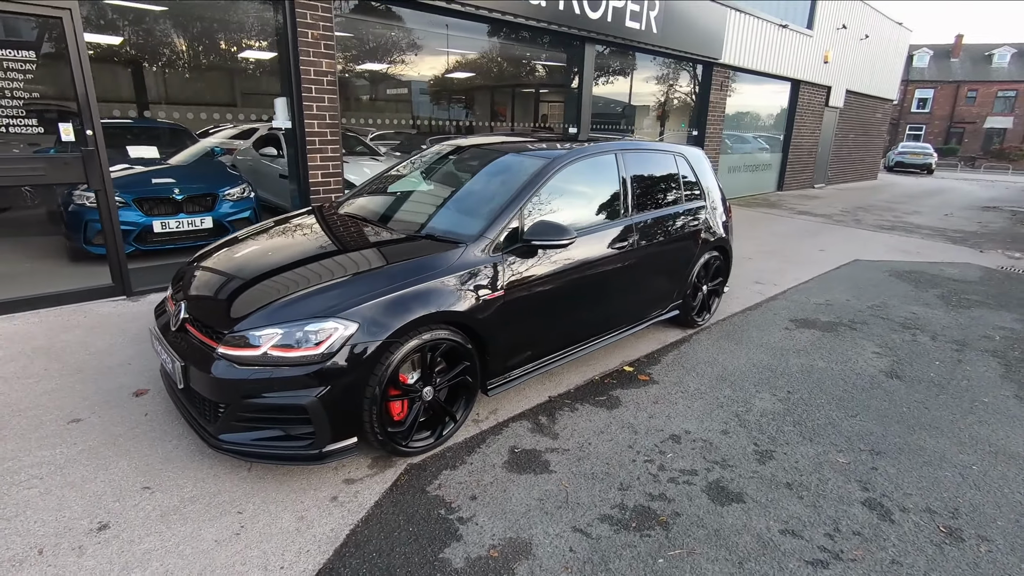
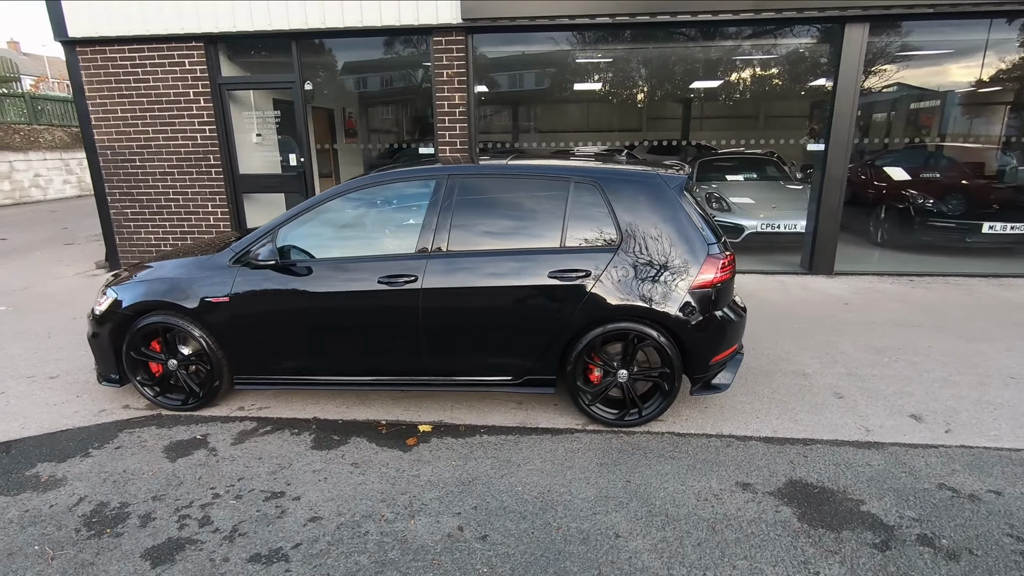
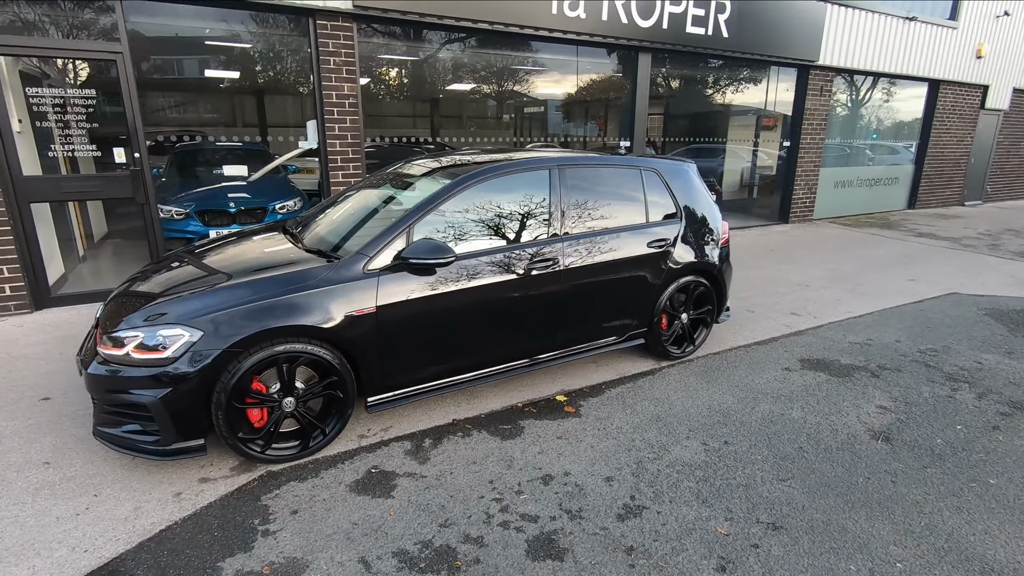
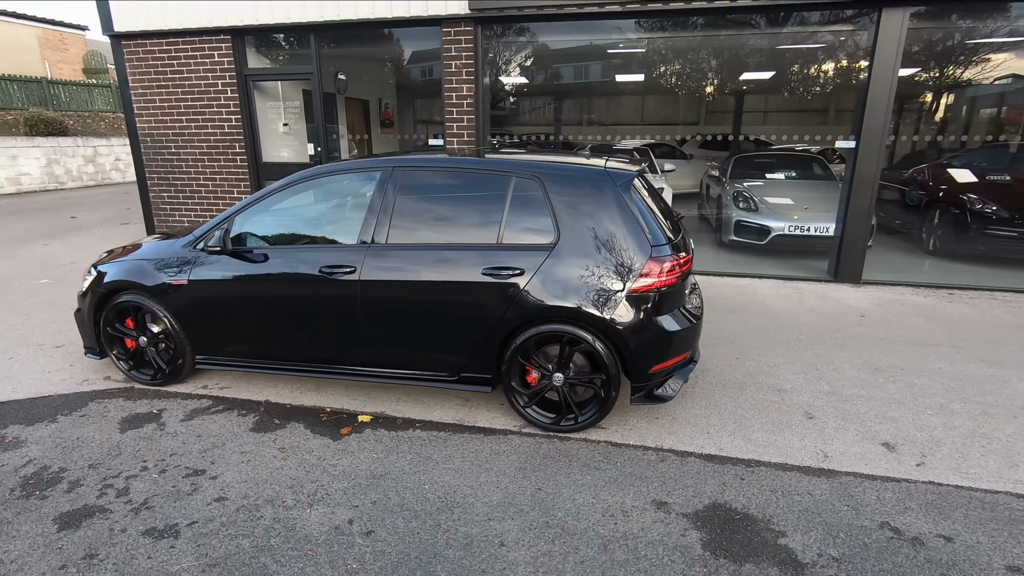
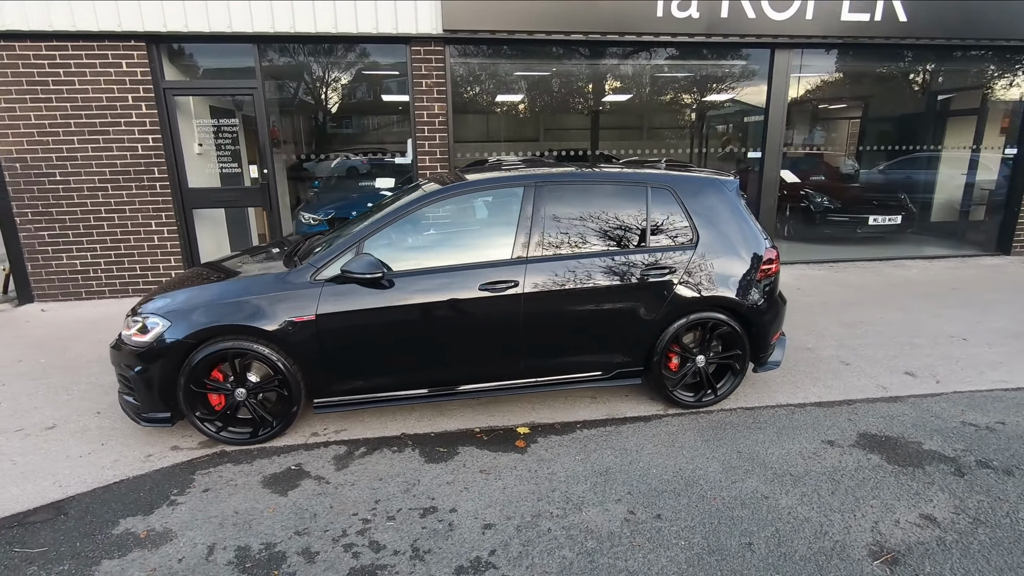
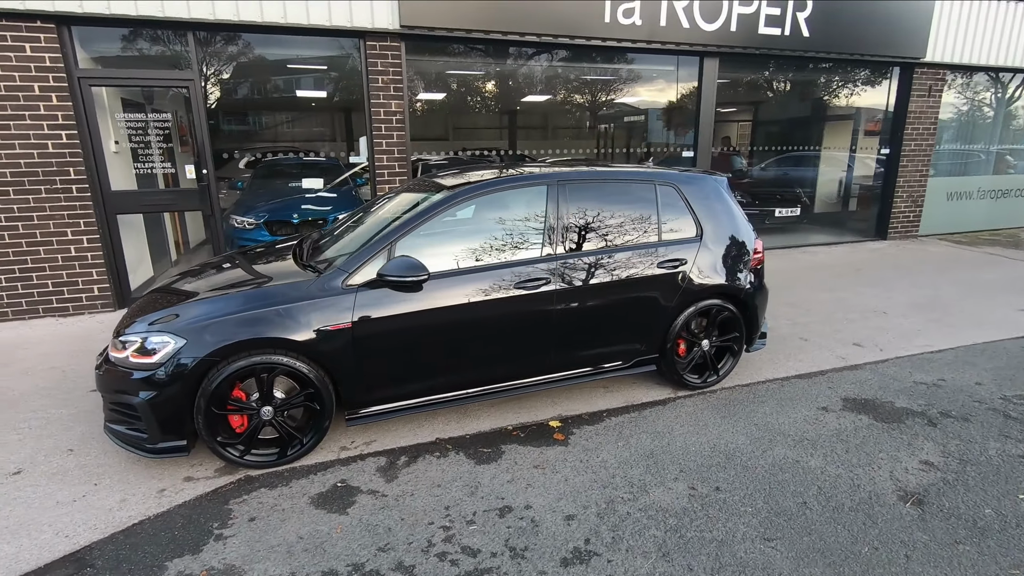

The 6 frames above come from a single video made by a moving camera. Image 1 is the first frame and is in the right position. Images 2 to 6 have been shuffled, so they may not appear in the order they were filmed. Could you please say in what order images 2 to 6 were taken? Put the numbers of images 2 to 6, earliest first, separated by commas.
3, 6, 5, 2, 4
